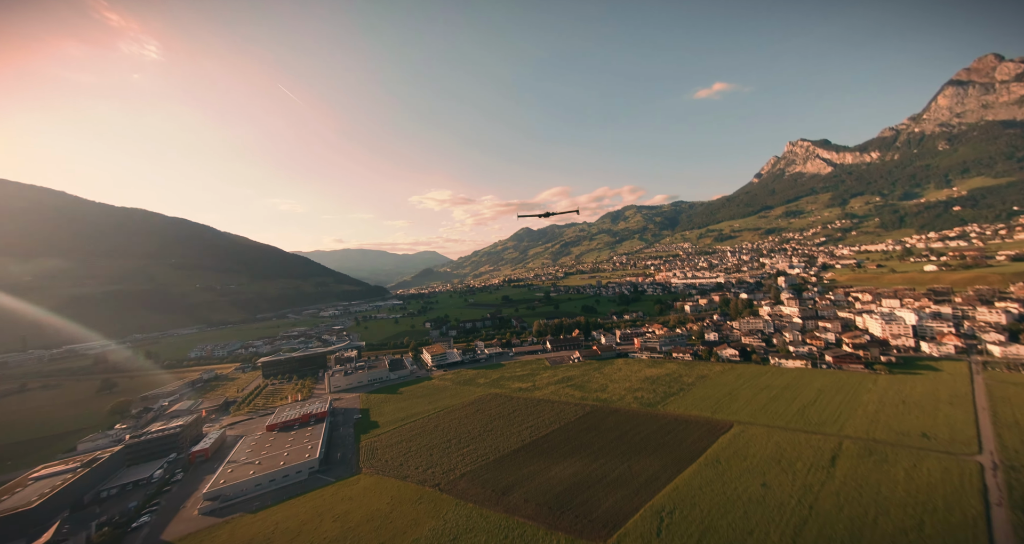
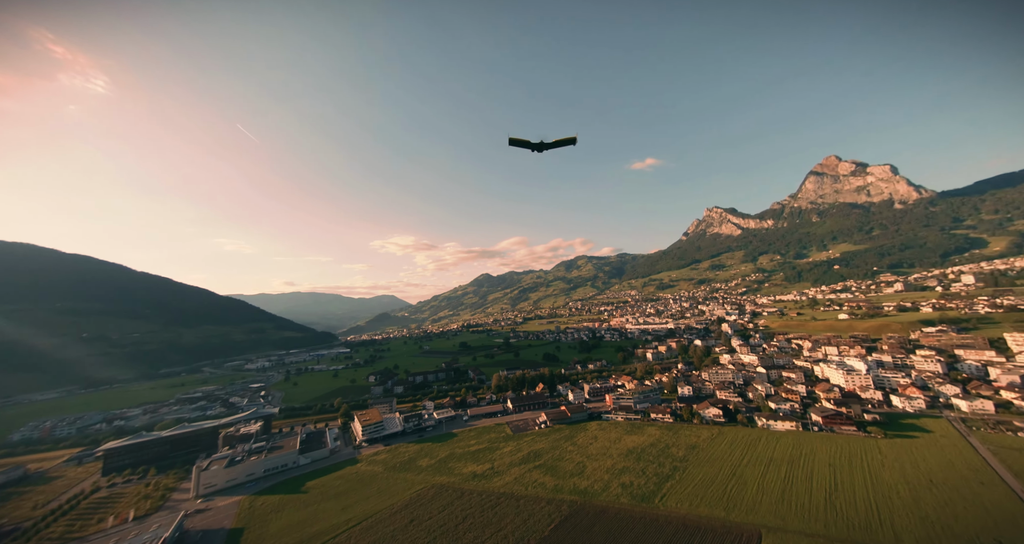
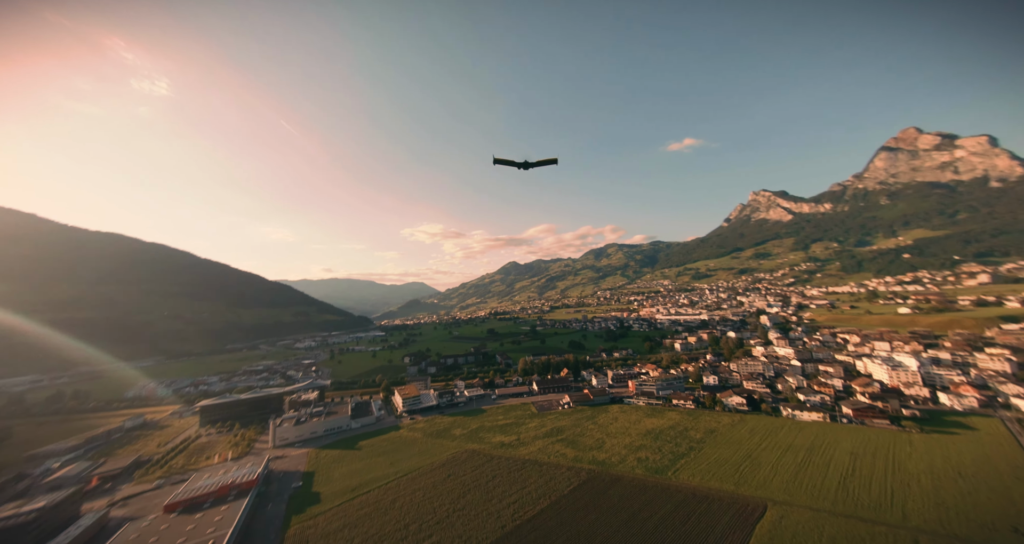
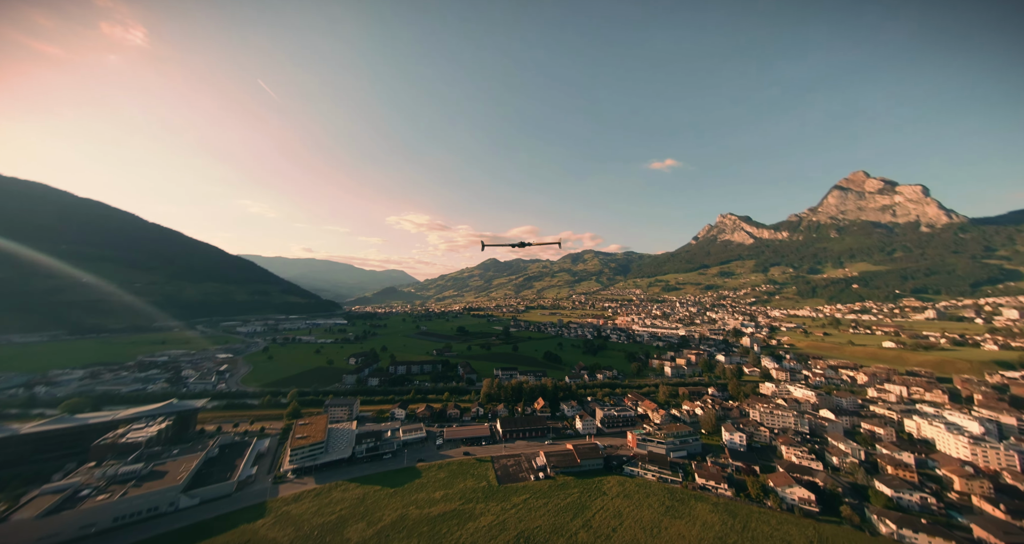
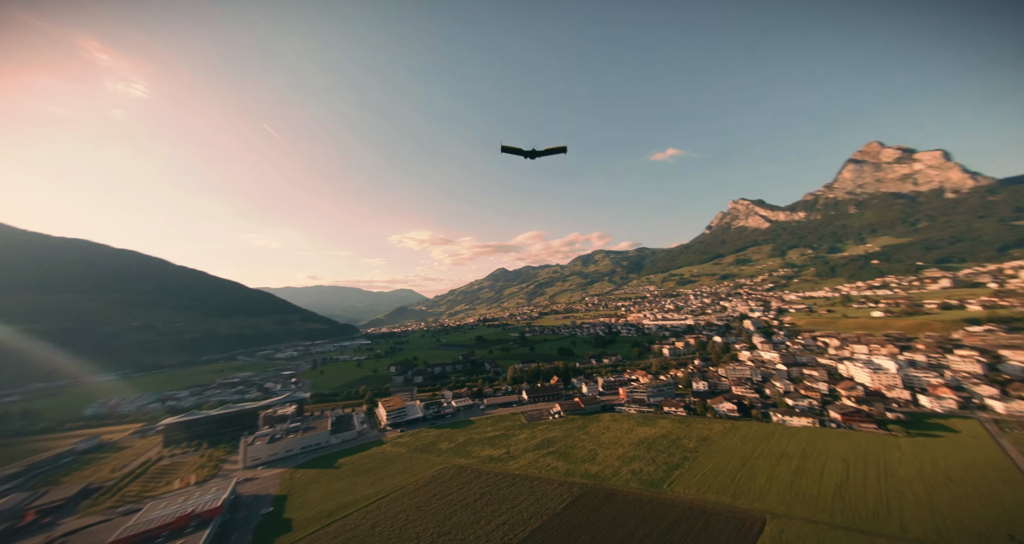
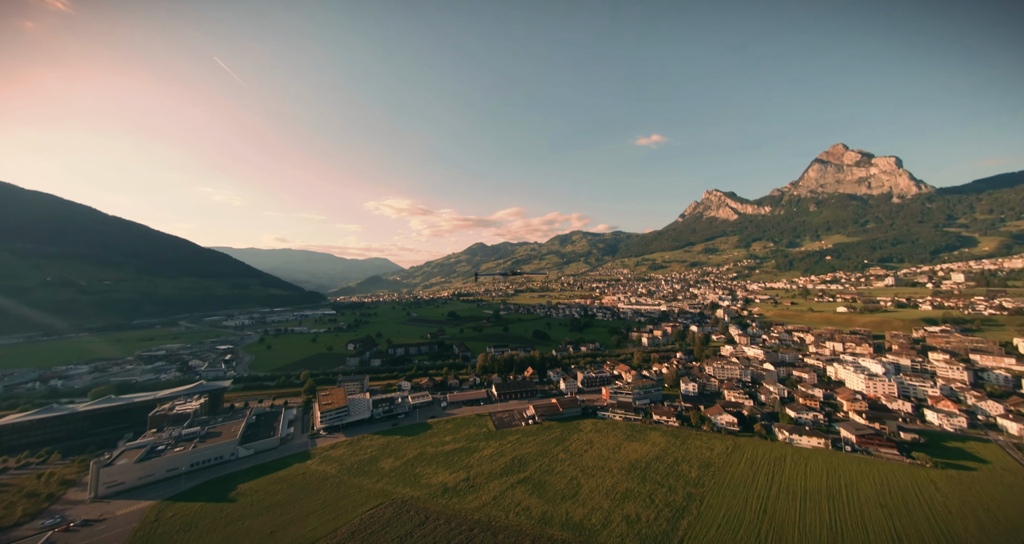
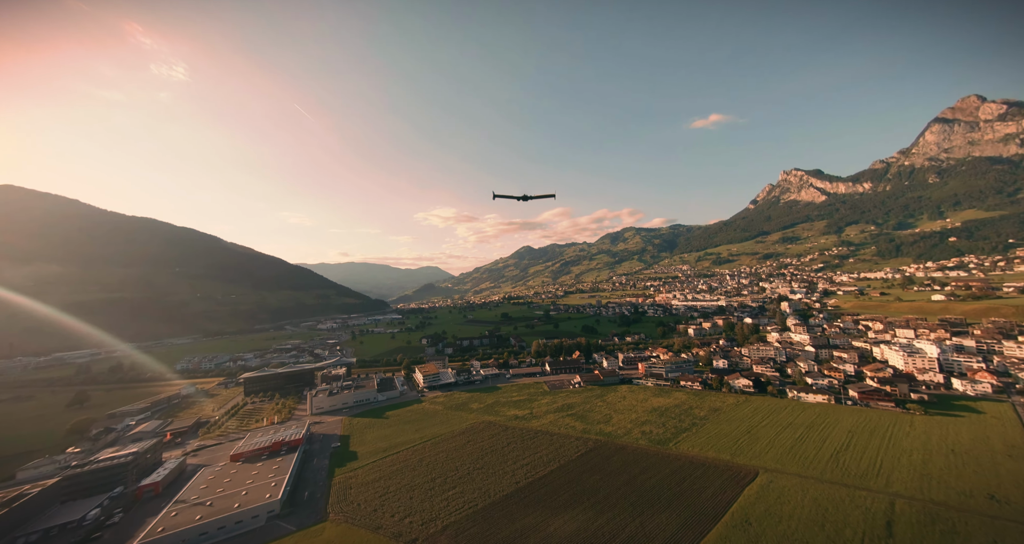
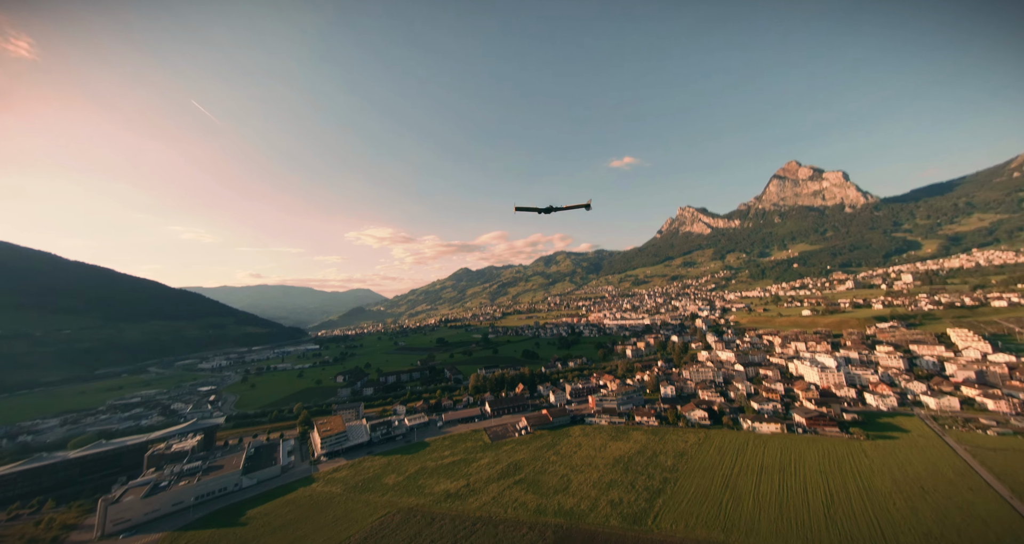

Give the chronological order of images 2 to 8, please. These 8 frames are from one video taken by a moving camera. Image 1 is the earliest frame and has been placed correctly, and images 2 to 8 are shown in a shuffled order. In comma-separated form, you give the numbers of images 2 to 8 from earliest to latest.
7, 3, 5, 2, 8, 6, 4
